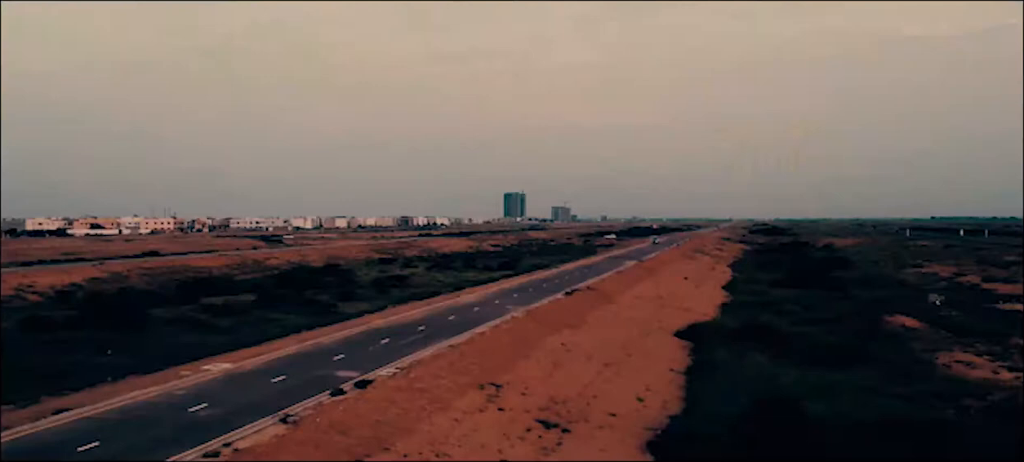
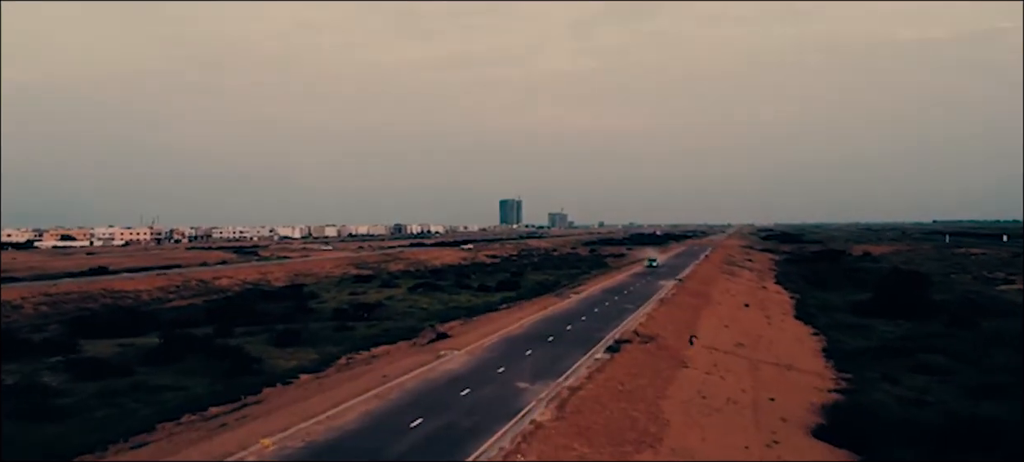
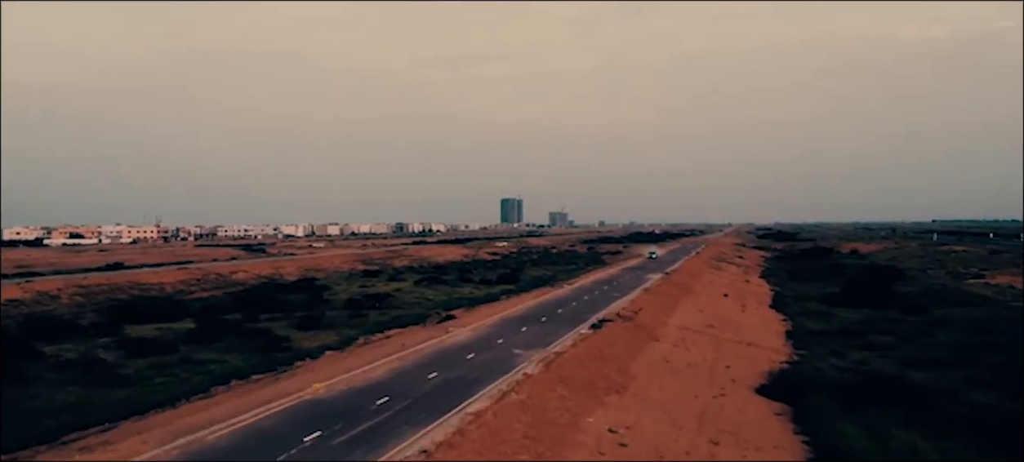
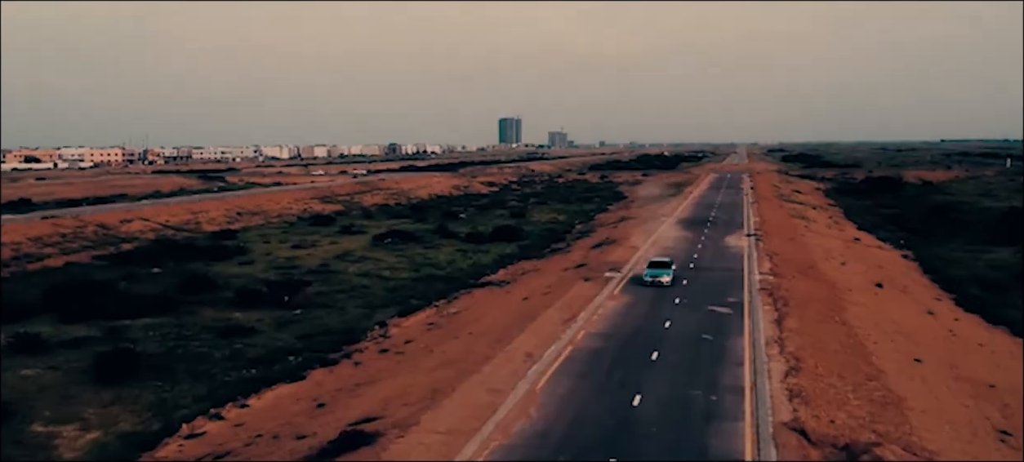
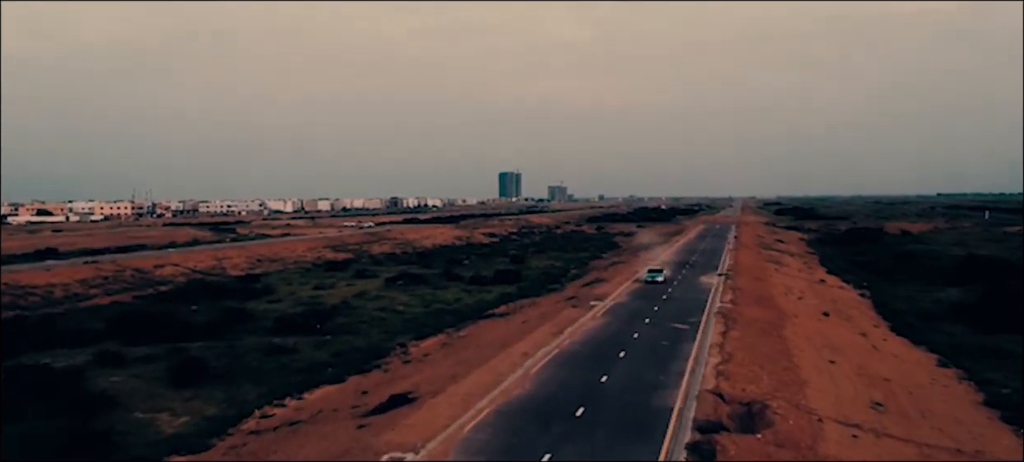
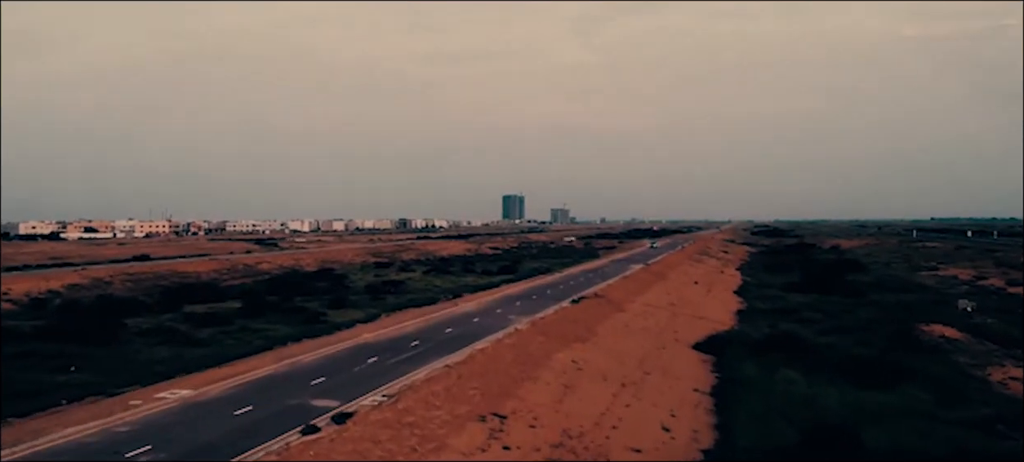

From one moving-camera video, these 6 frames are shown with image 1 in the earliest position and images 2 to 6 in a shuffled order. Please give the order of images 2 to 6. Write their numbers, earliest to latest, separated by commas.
6, 3, 2, 5, 4
